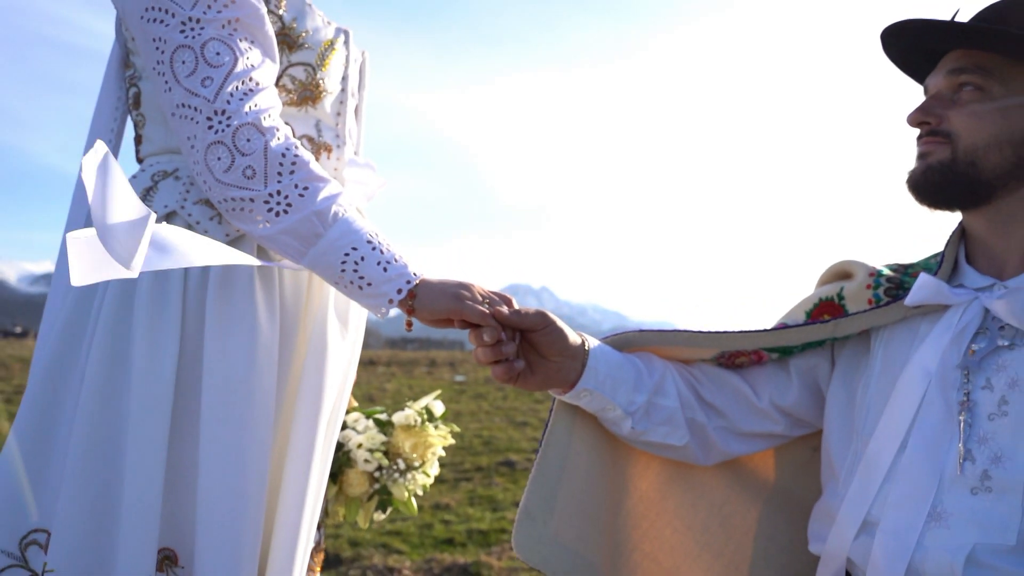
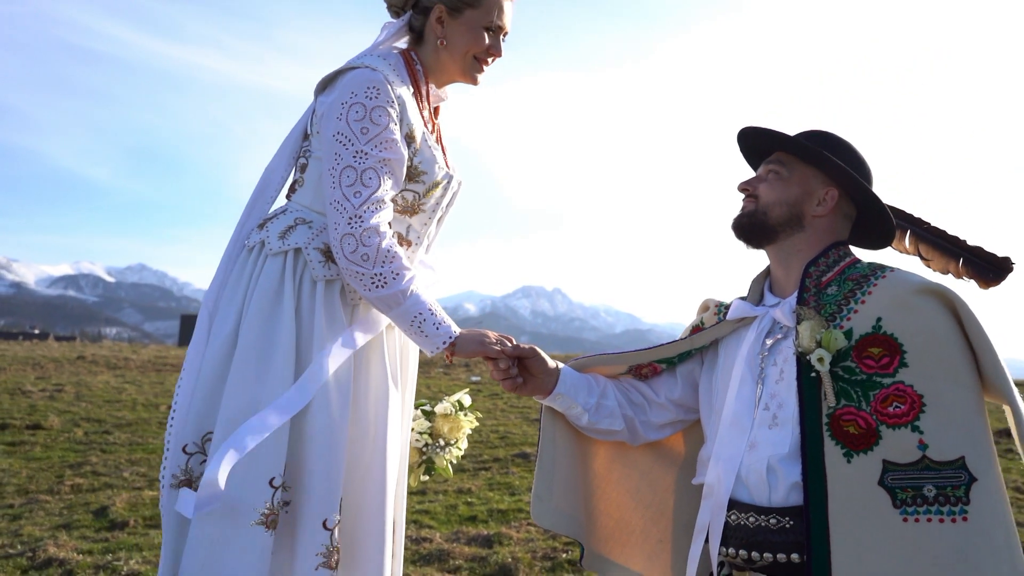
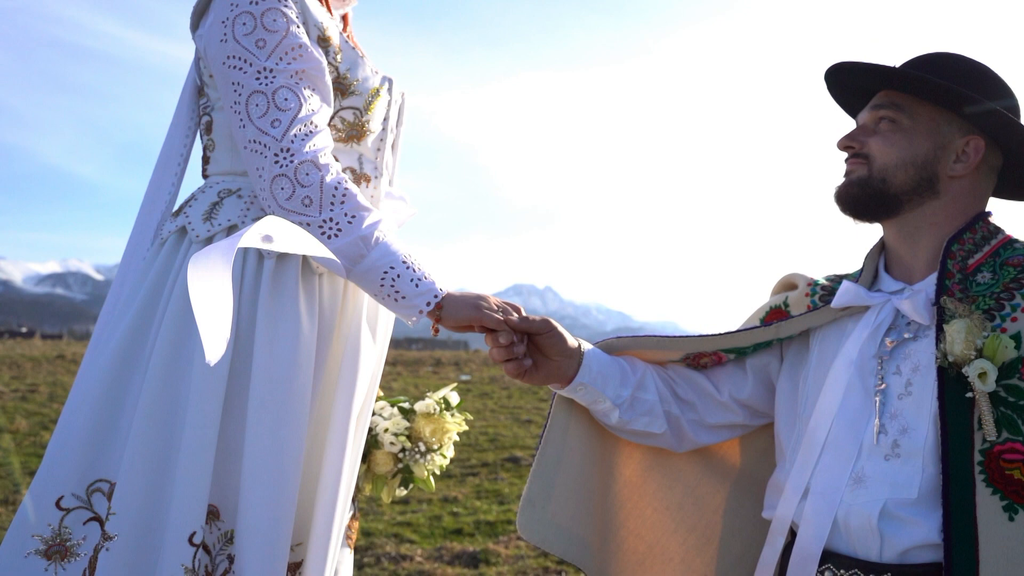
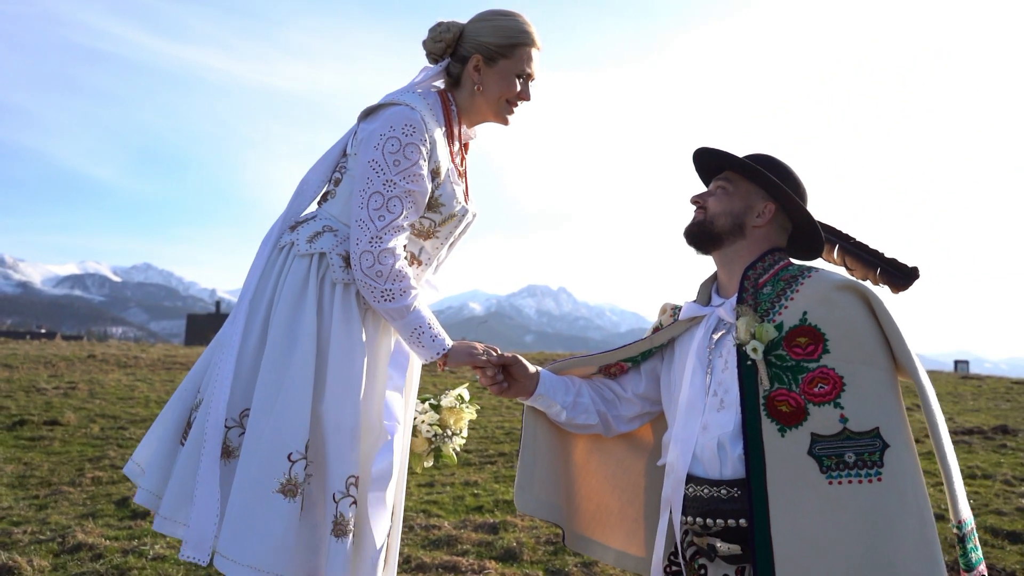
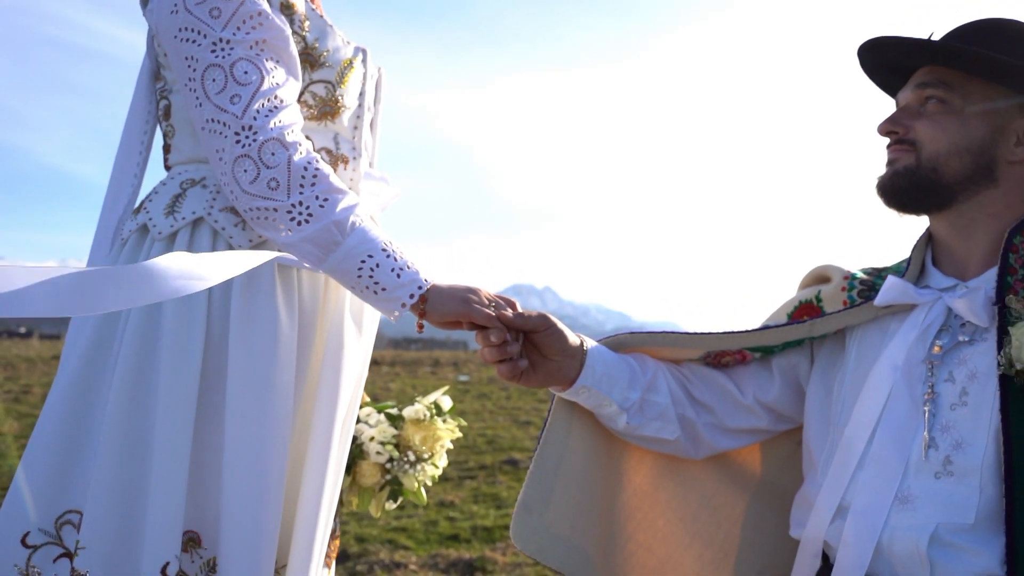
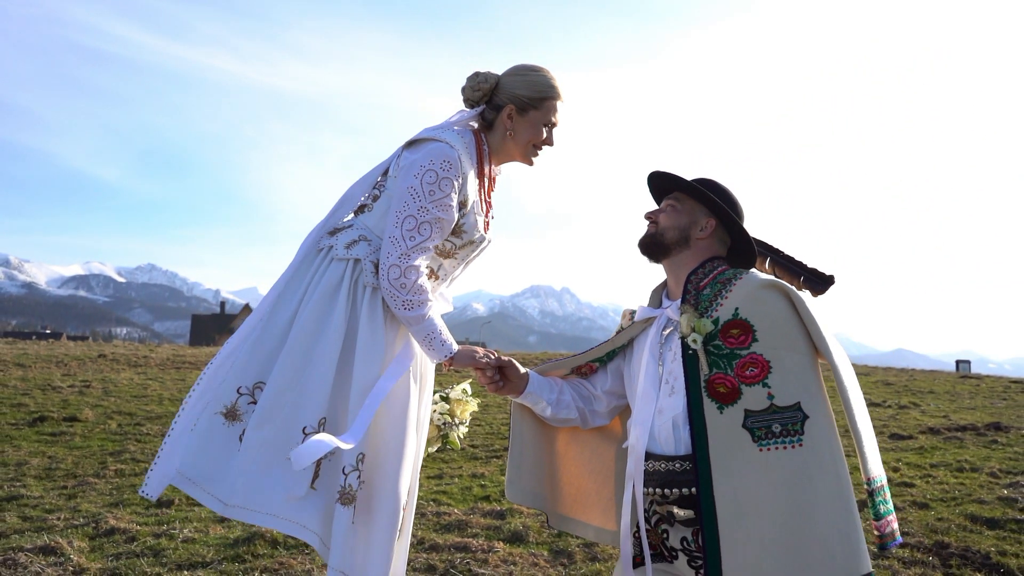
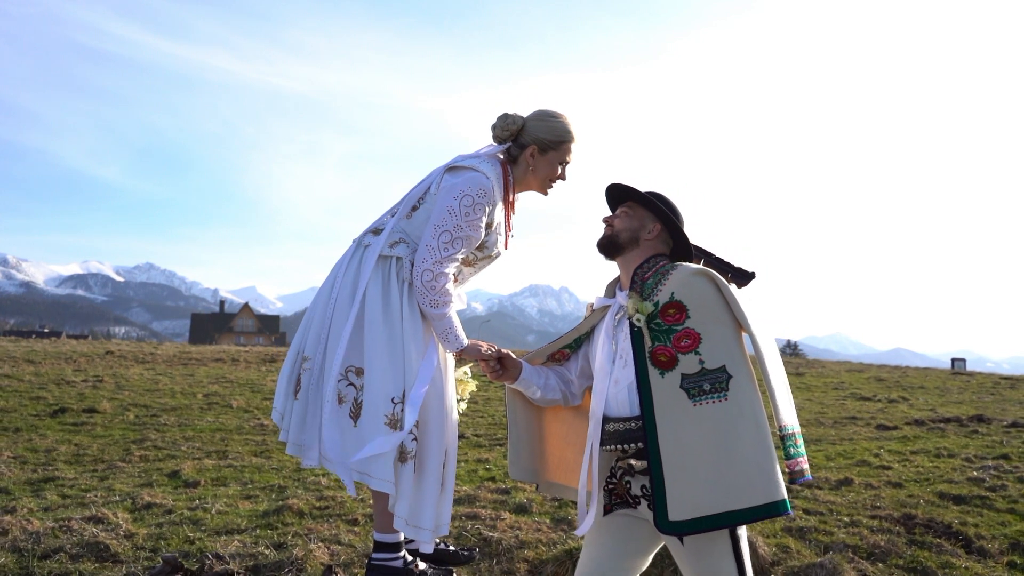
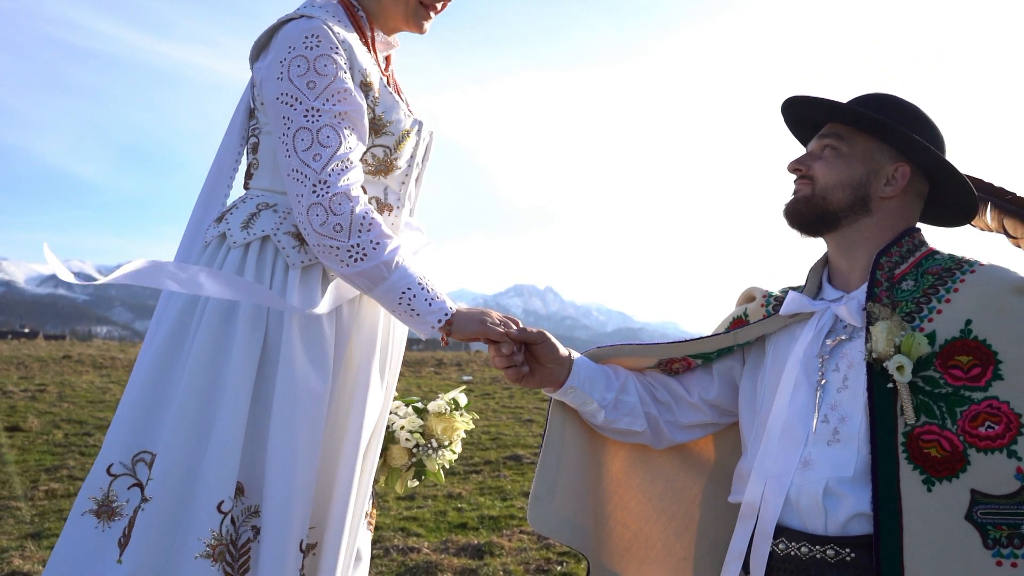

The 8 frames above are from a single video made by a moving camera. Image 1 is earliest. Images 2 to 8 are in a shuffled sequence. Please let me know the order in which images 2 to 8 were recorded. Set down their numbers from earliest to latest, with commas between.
5, 3, 8, 2, 4, 6, 7
